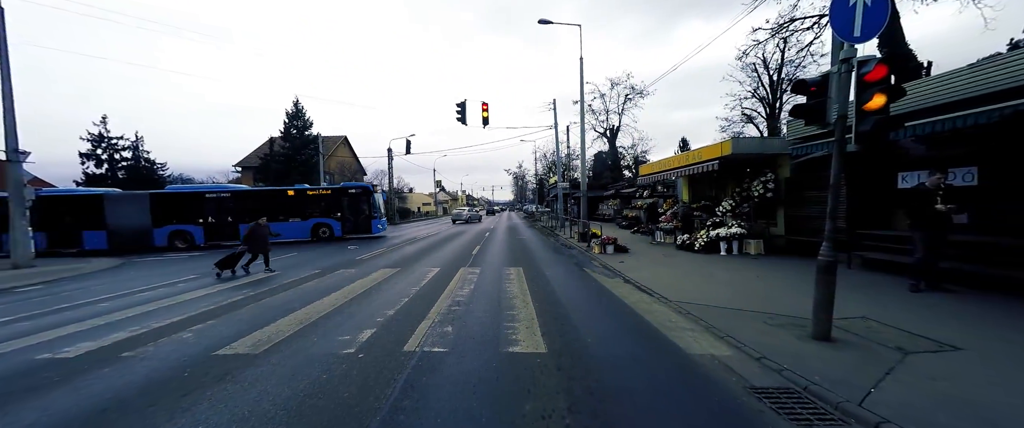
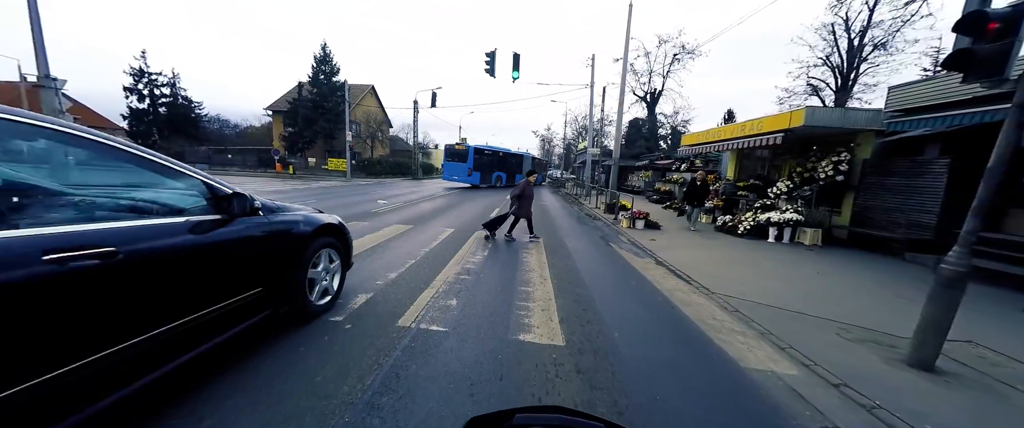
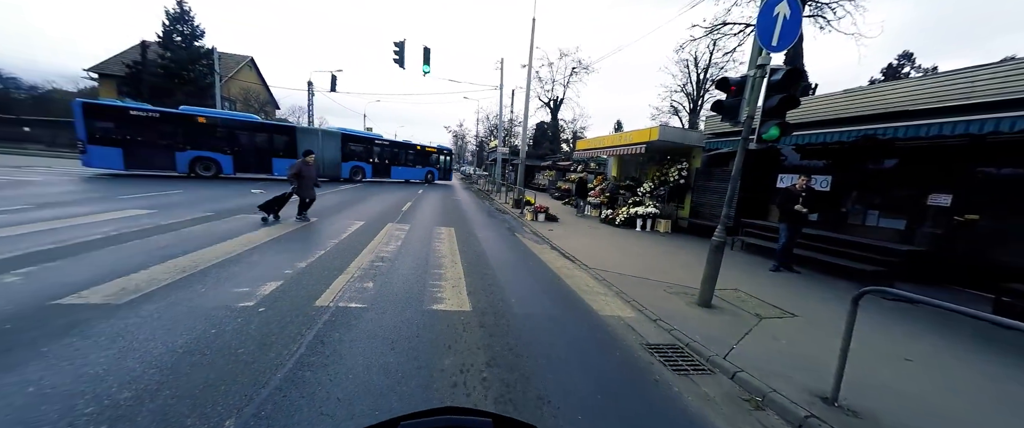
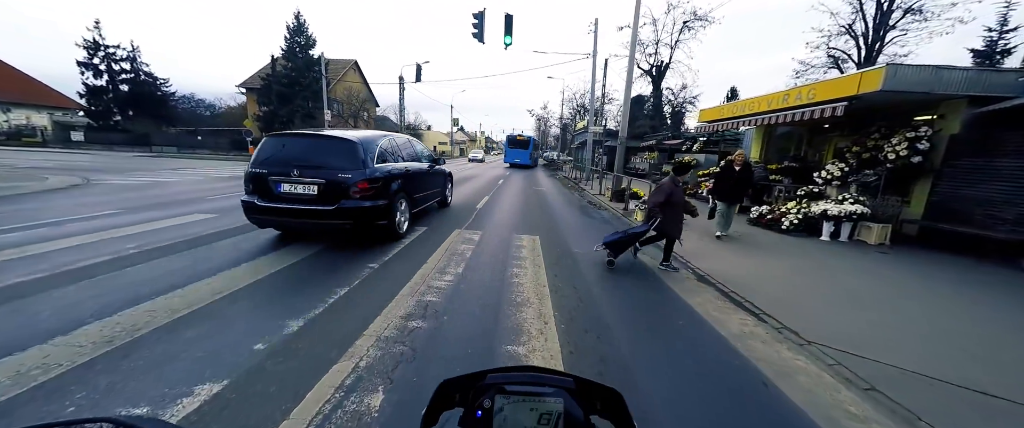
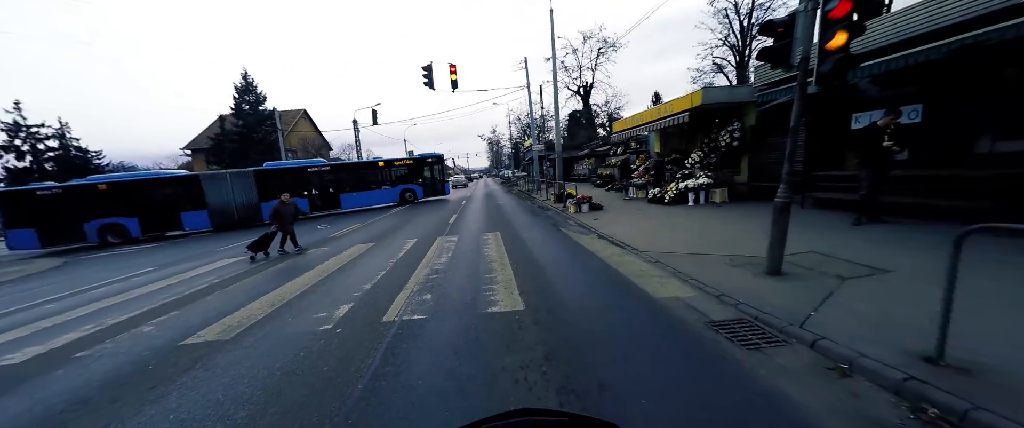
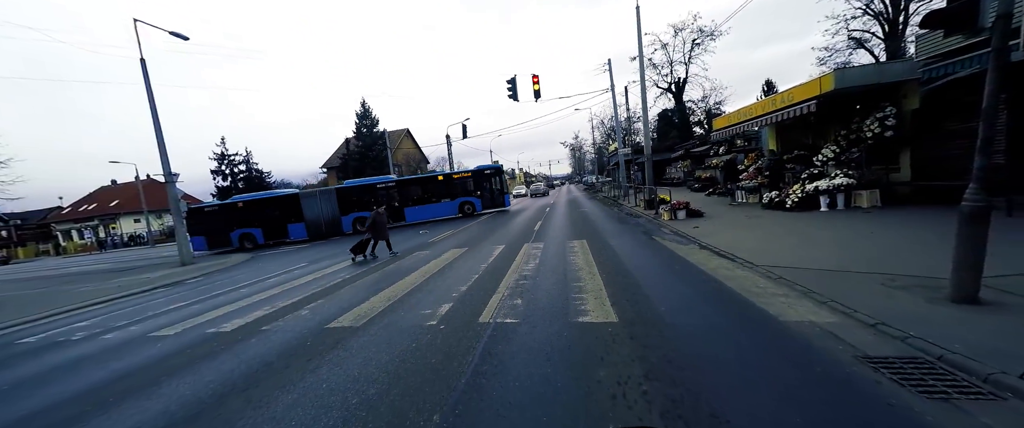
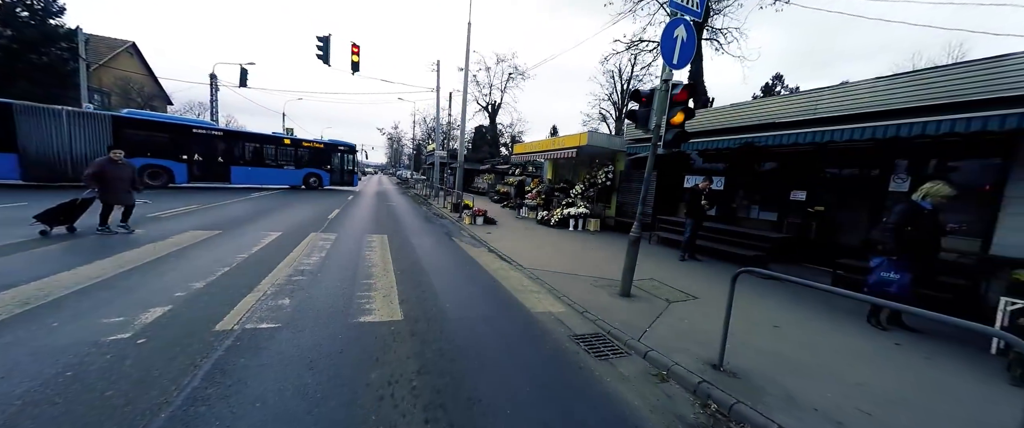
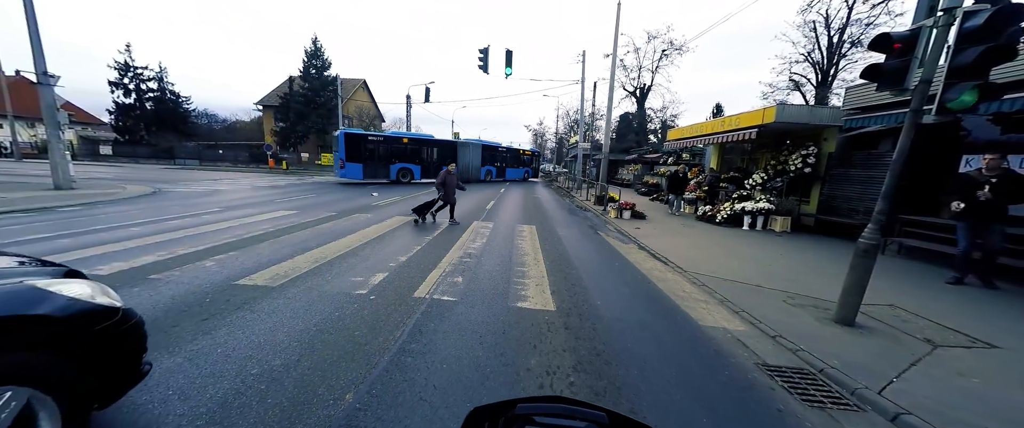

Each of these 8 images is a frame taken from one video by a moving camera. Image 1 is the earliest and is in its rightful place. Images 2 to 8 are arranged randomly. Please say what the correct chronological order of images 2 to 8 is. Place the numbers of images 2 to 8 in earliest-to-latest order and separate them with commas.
6, 5, 7, 3, 8, 2, 4
